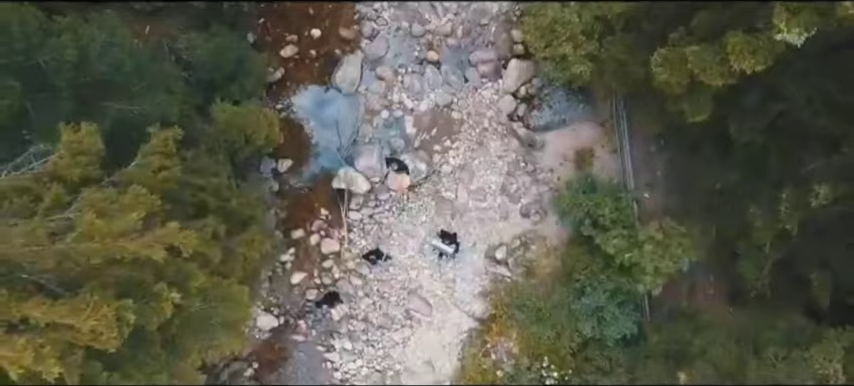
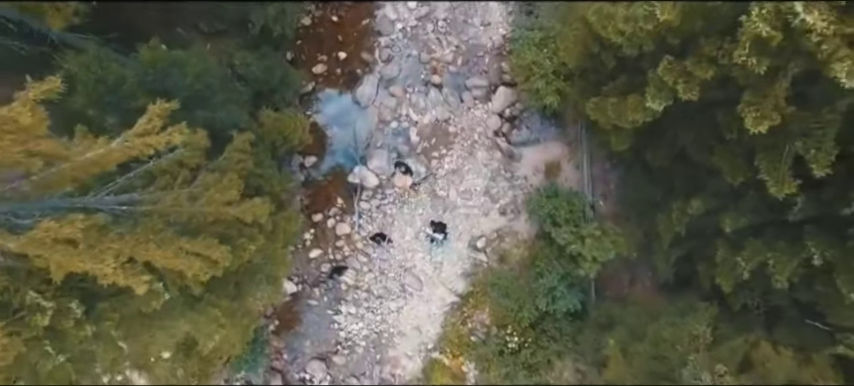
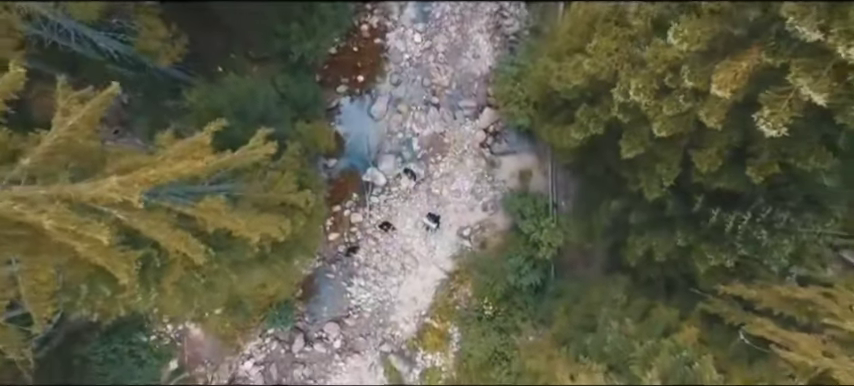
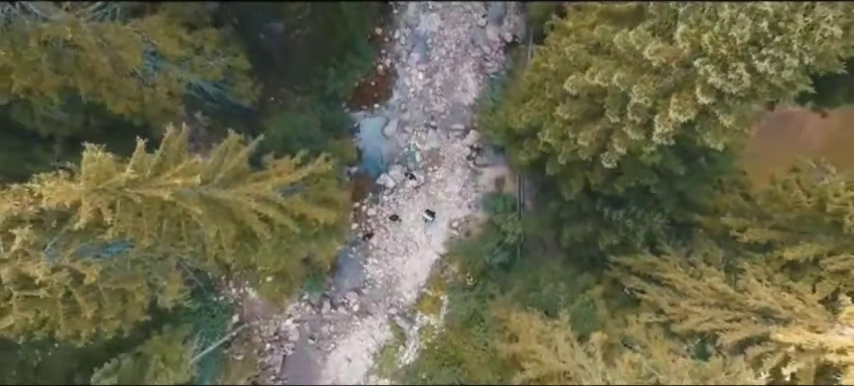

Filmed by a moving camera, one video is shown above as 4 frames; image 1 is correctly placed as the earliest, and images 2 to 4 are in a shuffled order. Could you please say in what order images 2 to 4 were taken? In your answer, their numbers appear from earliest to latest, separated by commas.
2, 3, 4
